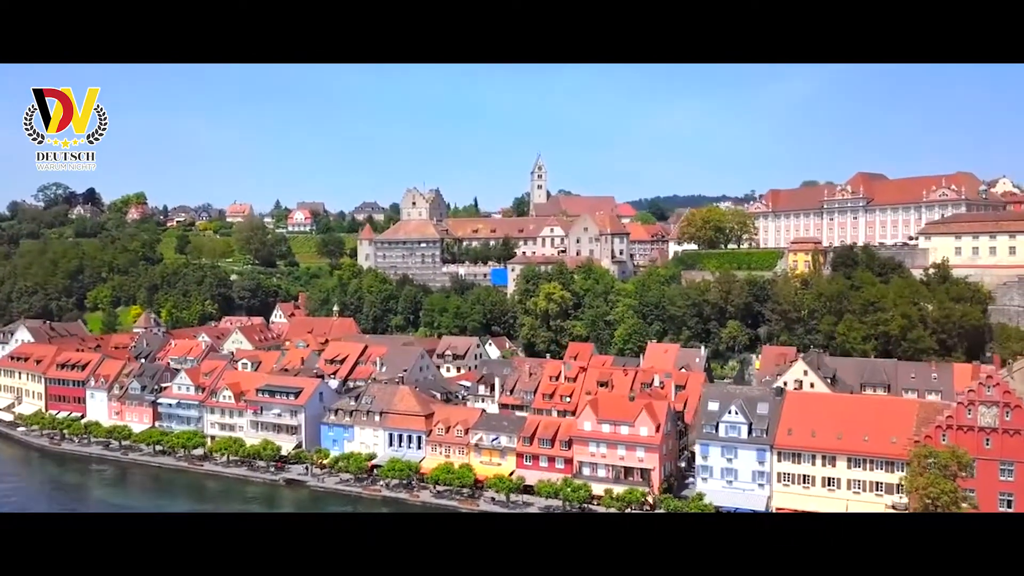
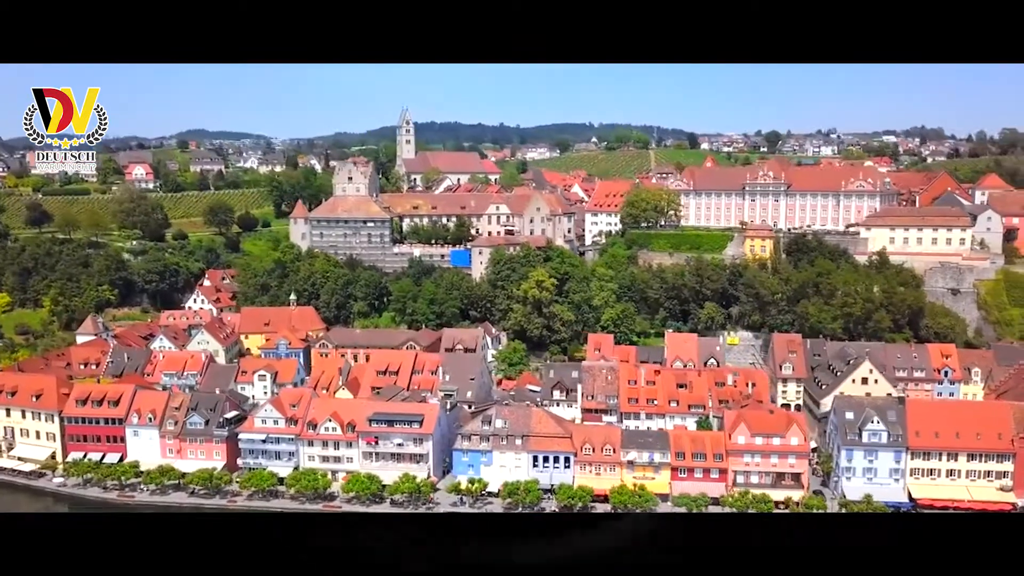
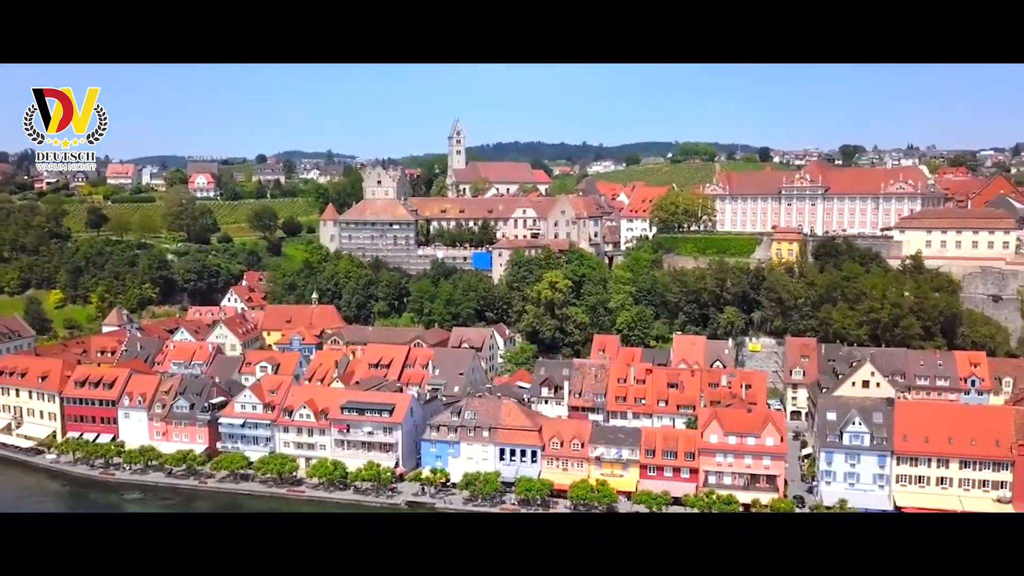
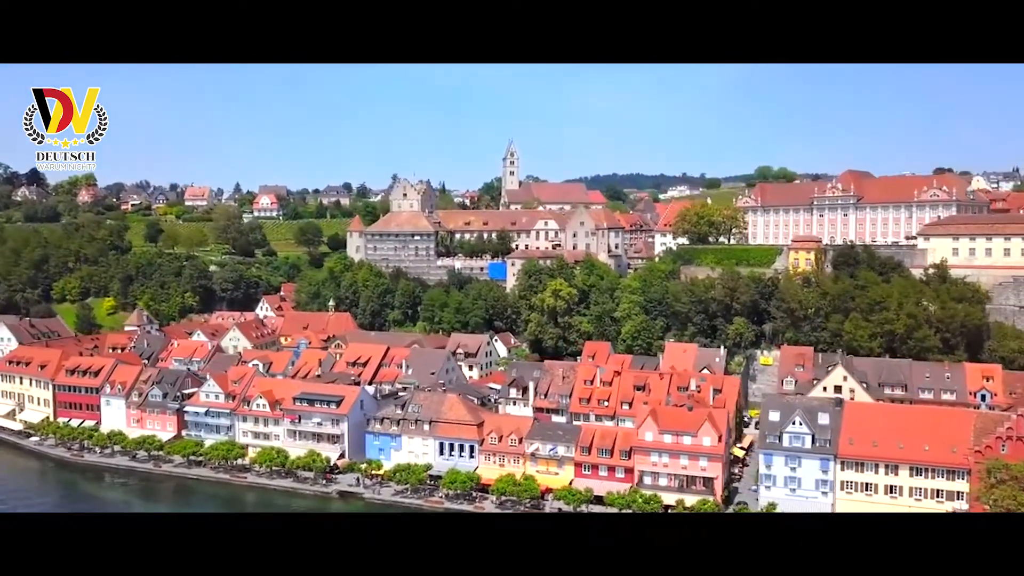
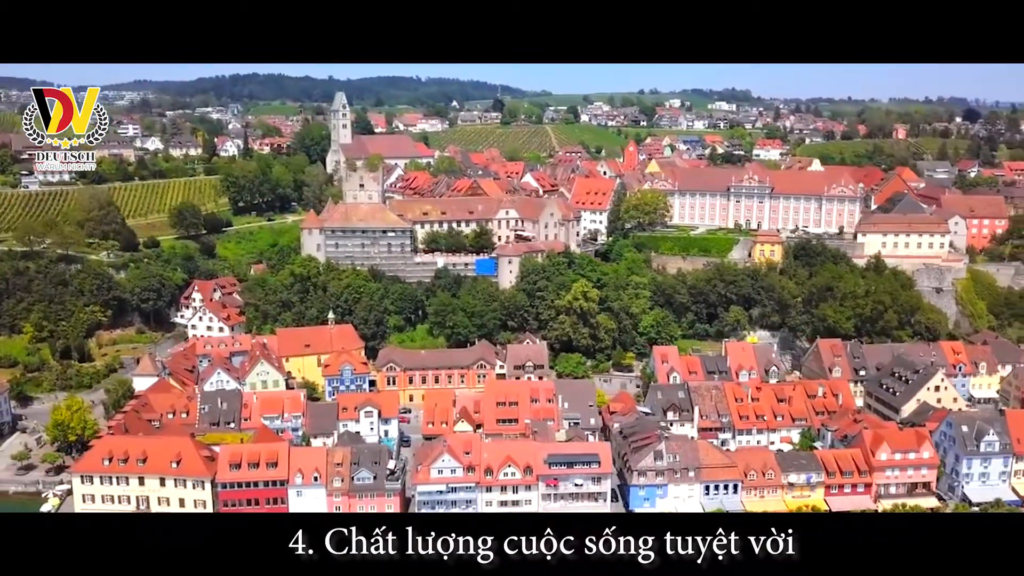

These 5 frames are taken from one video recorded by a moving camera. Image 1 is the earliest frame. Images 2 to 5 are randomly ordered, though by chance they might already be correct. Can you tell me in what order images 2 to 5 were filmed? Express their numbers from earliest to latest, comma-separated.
4, 3, 2, 5
